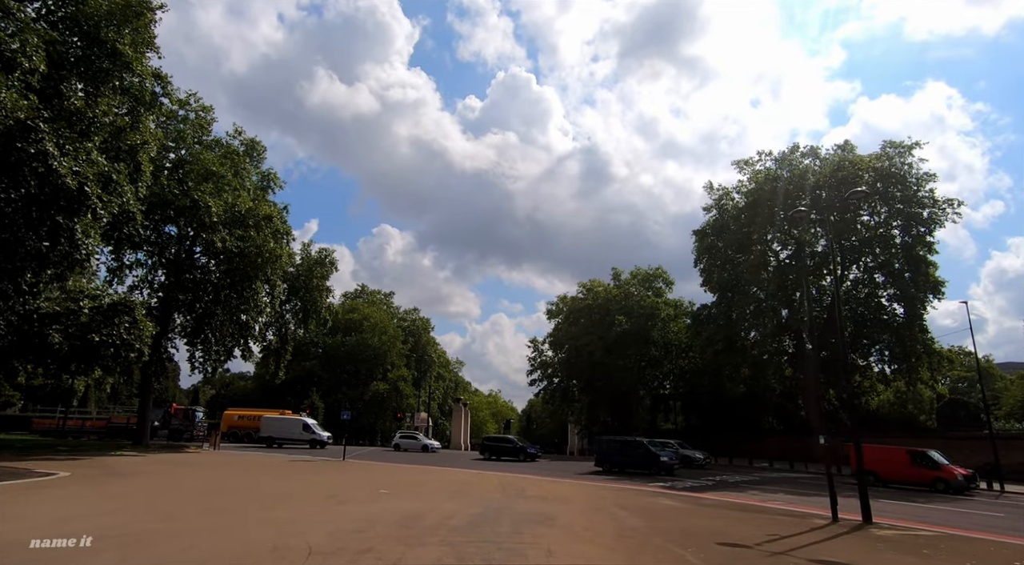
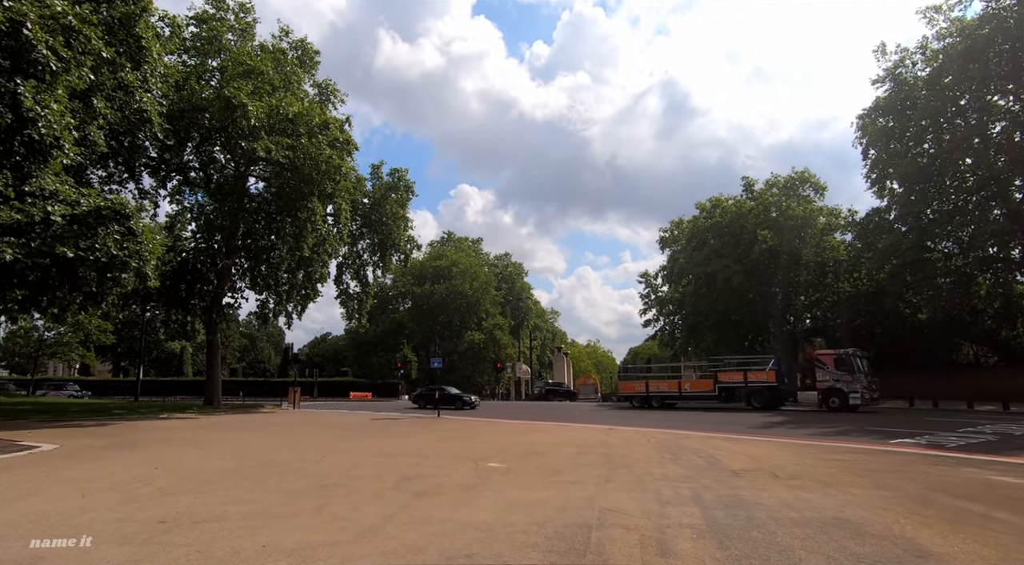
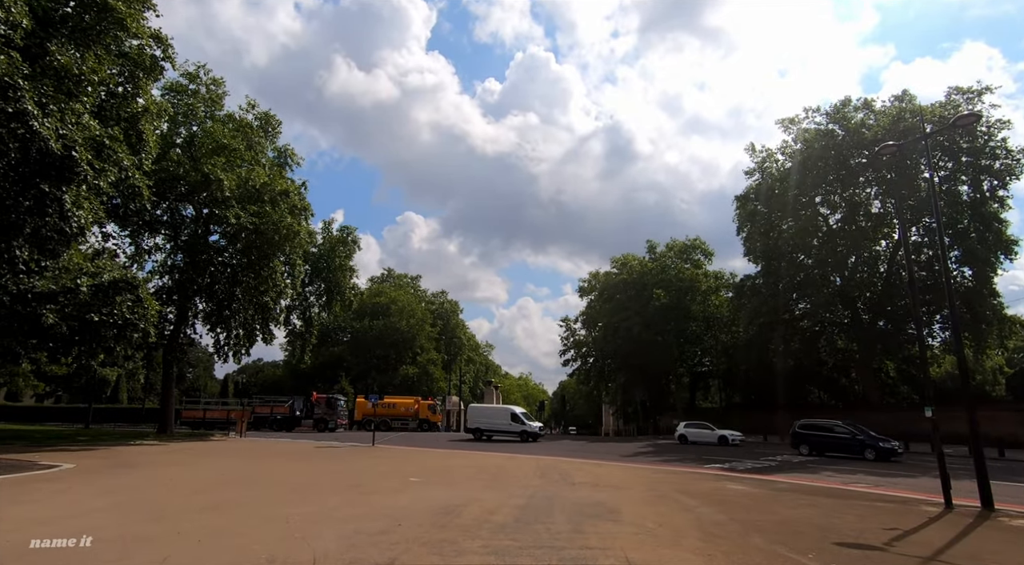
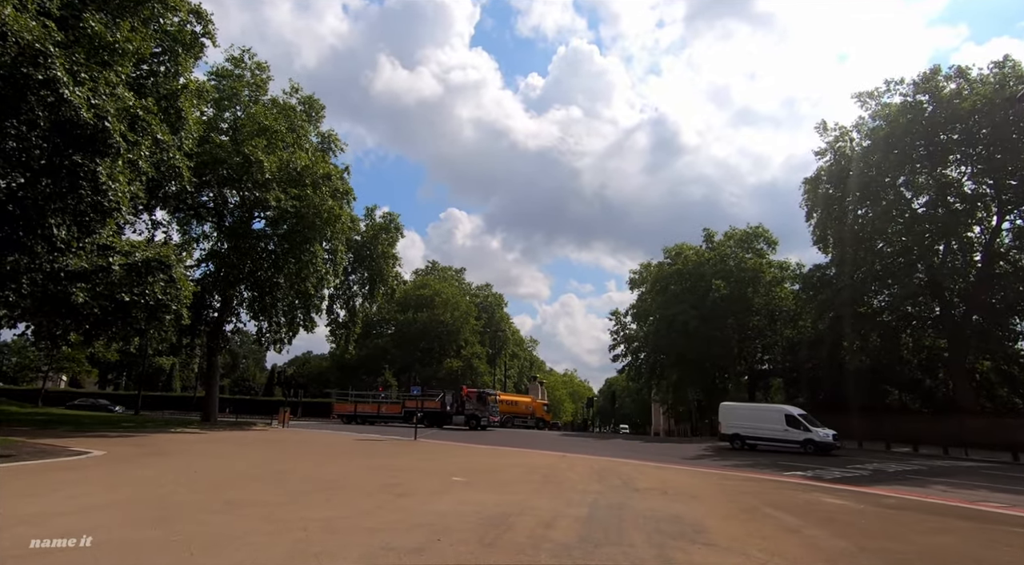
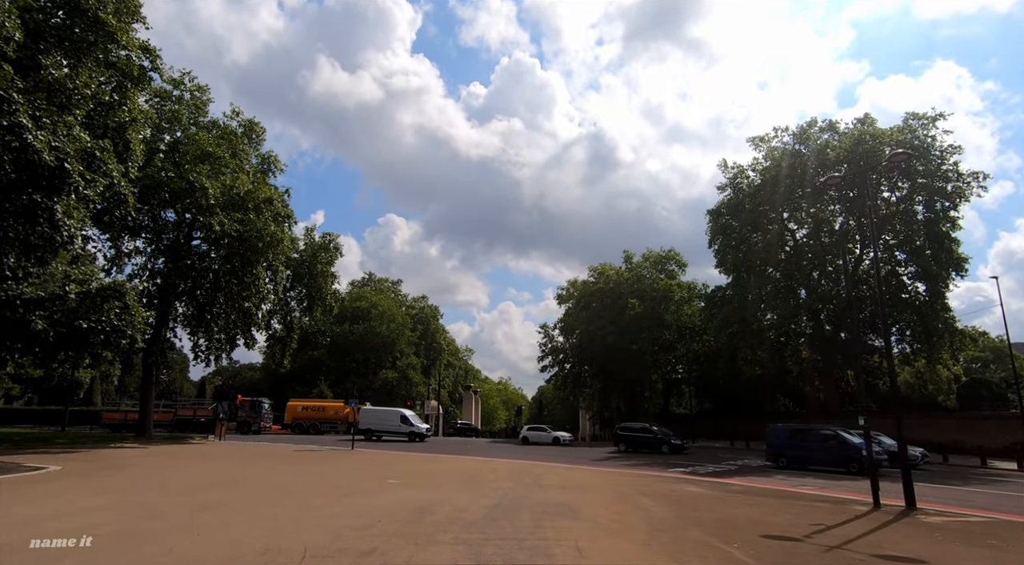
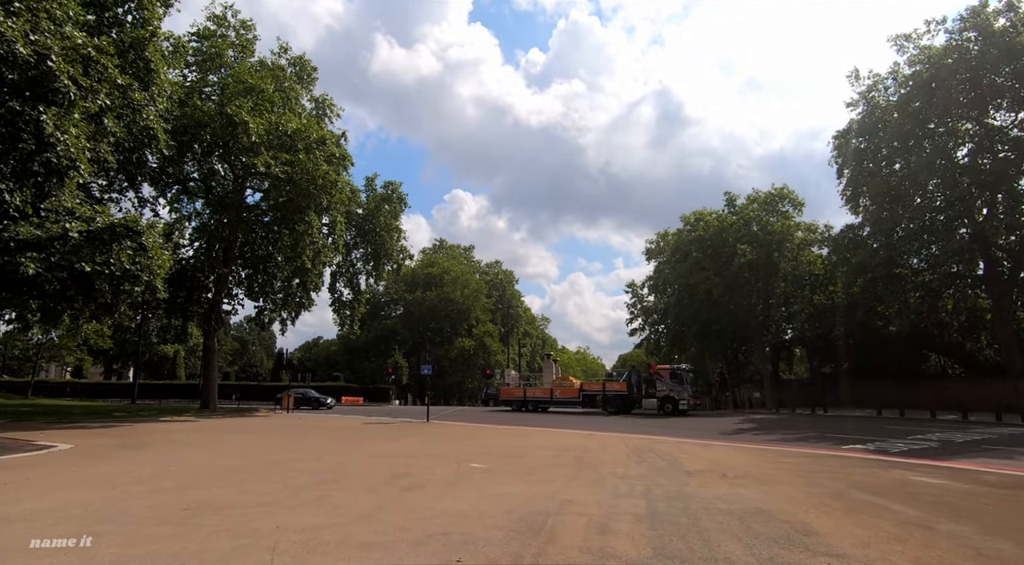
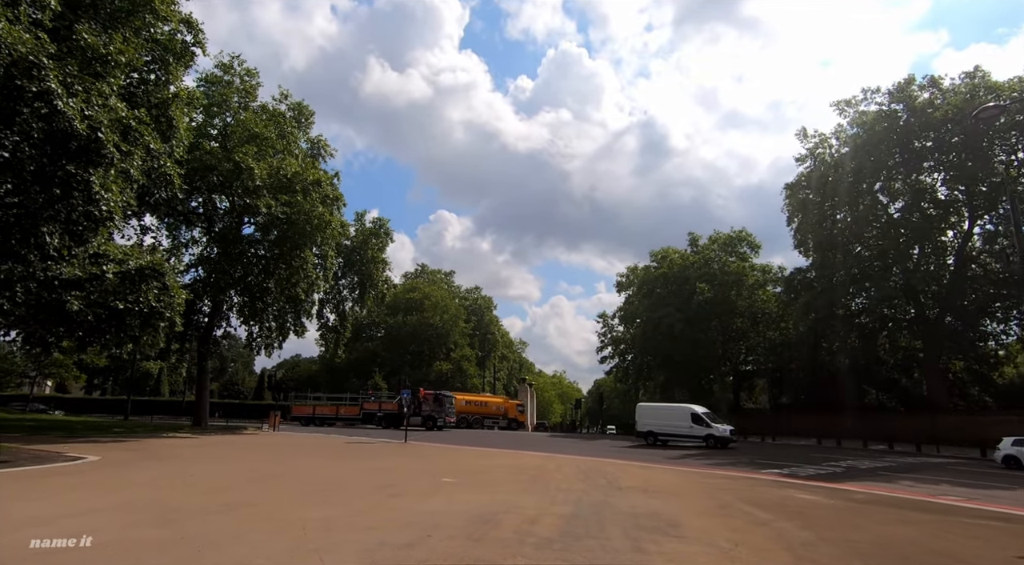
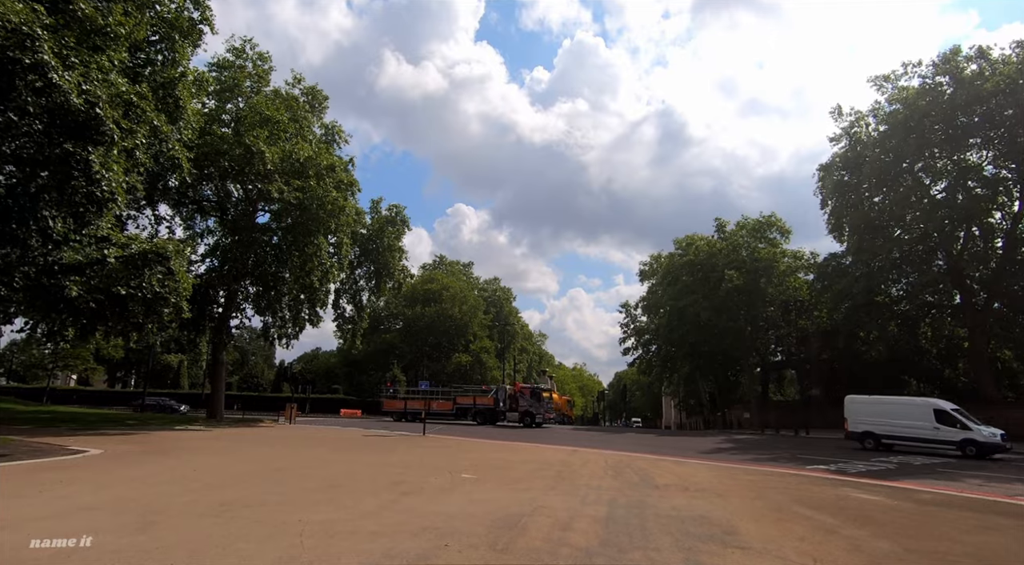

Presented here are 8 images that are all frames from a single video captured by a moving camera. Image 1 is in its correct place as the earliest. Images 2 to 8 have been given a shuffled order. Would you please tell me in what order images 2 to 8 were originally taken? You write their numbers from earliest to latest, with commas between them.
5, 3, 7, 4, 8, 6, 2
